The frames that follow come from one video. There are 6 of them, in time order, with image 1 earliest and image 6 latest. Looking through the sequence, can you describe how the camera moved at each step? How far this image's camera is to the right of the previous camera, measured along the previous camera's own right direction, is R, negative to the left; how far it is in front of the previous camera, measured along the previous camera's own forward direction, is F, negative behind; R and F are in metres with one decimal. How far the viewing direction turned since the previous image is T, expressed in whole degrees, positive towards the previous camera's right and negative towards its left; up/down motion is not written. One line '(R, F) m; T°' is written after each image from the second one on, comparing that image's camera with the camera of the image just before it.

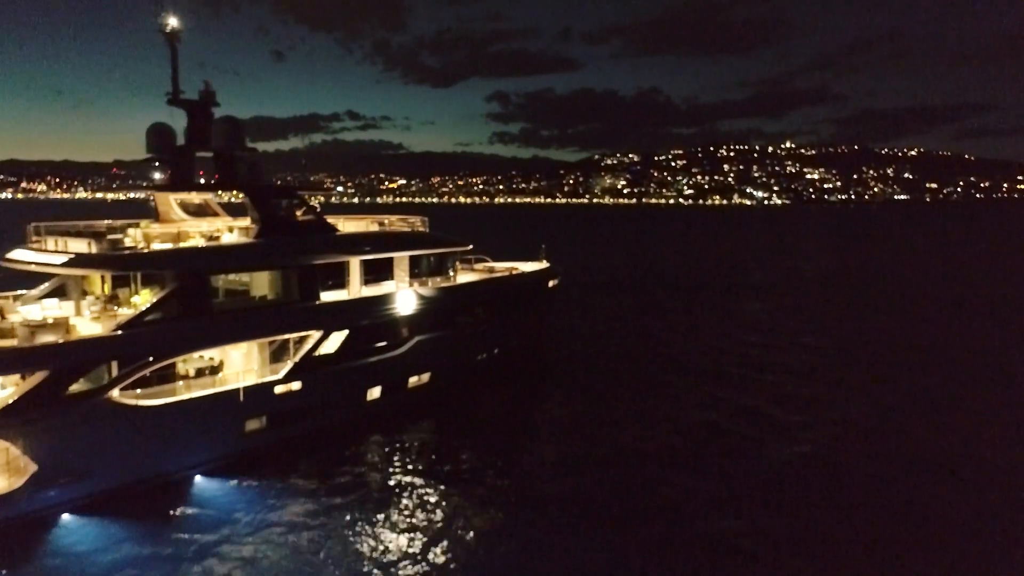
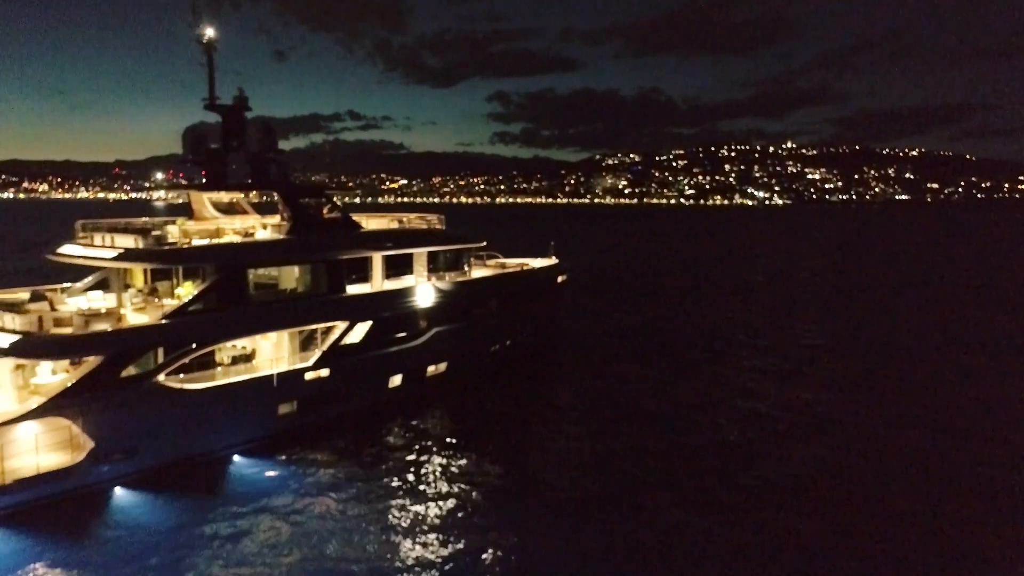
(-0.3, -0.9) m; 0°
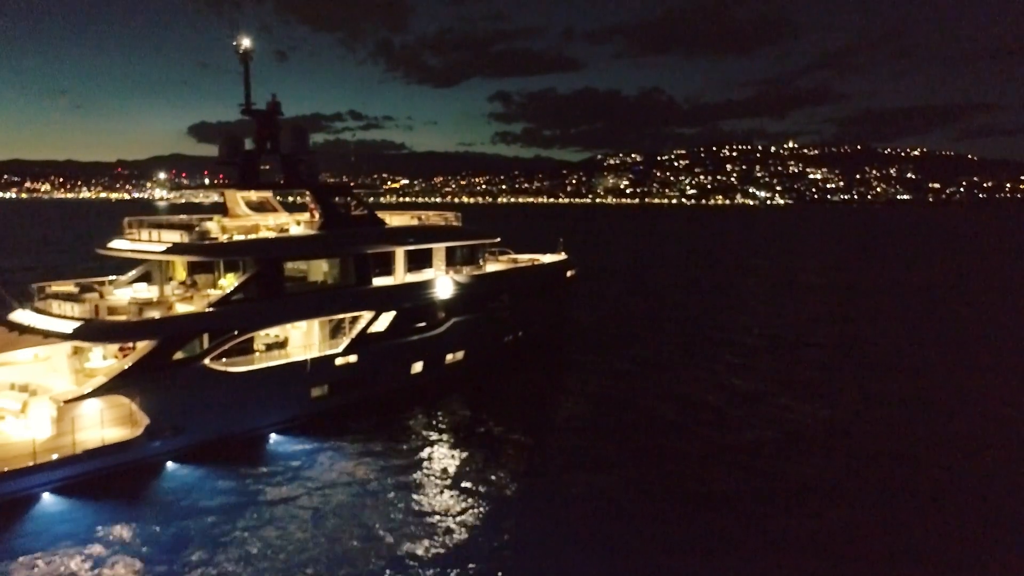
(-0.3, -1.1) m; 0°
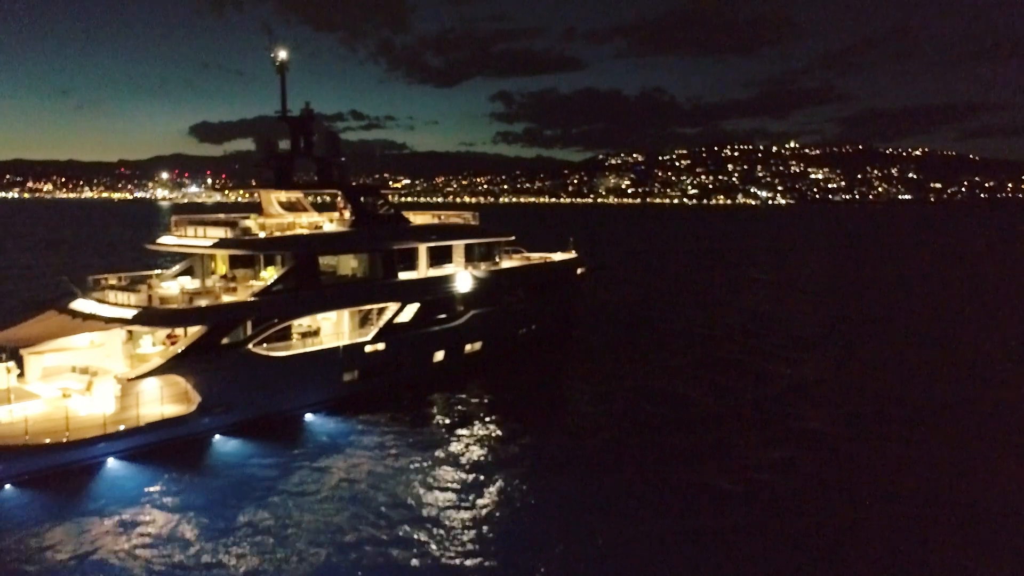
(-0.3, -1.3) m; 0°
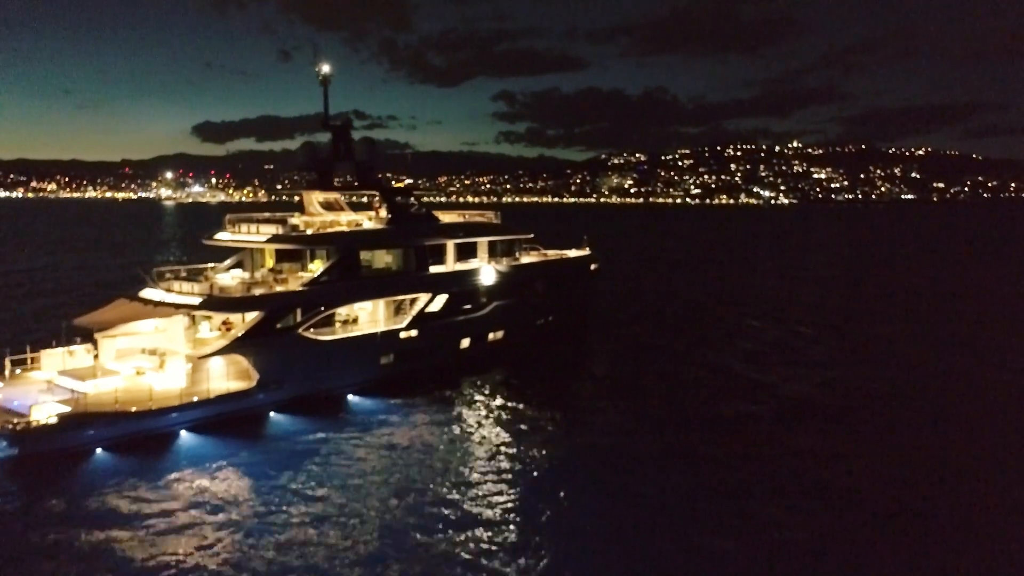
(-0.5, -1.7) m; 0°
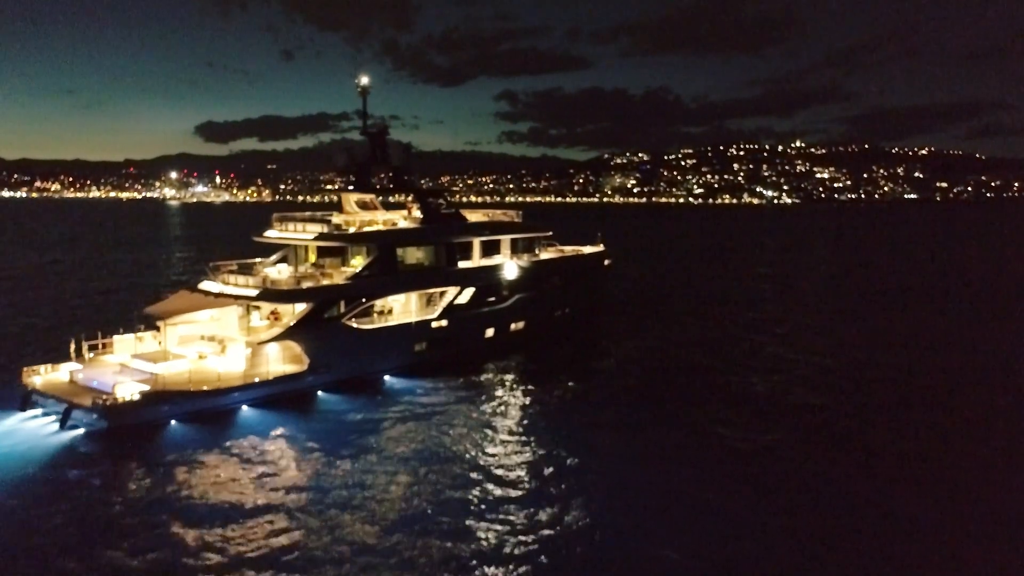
(-0.5, -1.7) m; 0°
